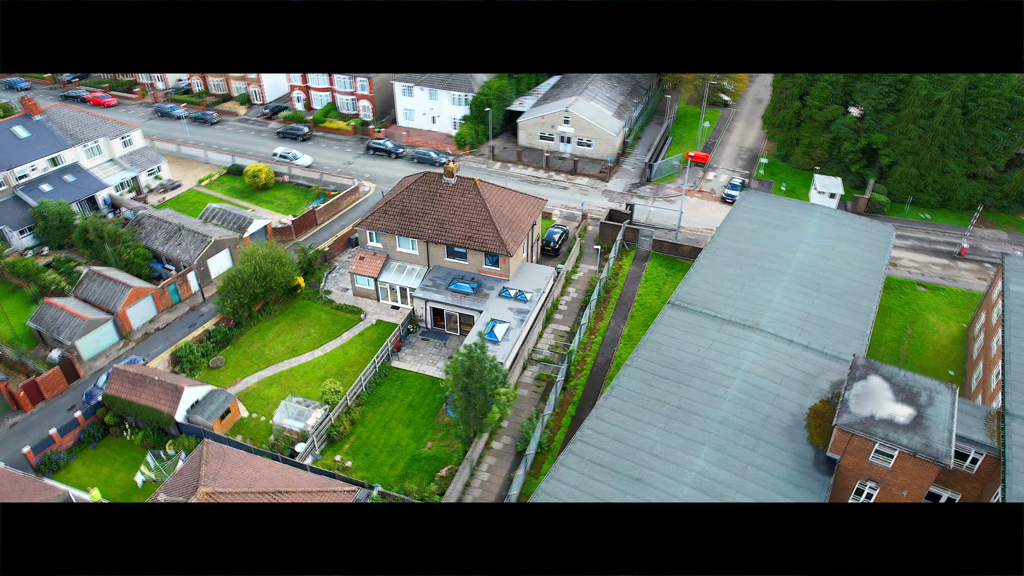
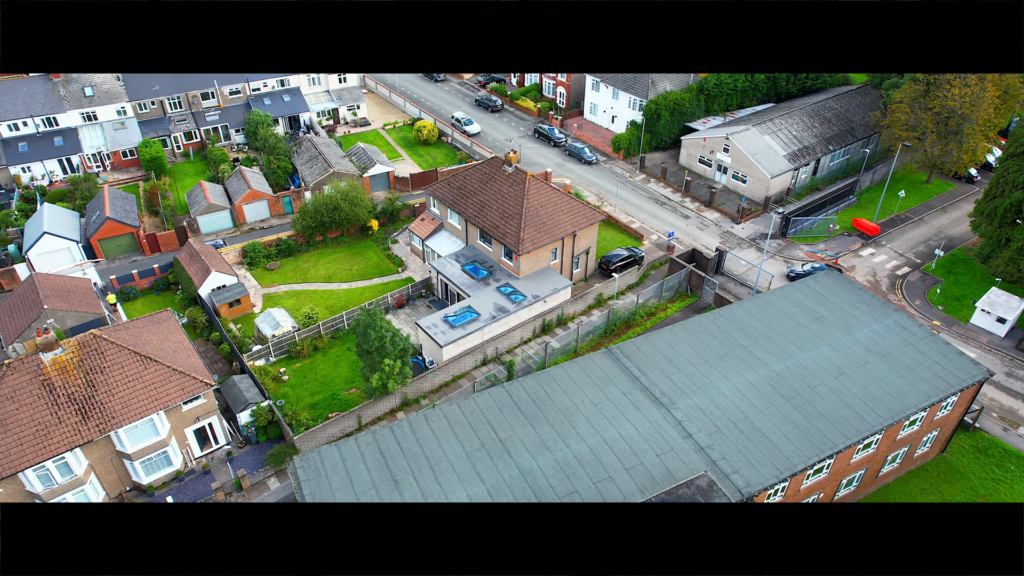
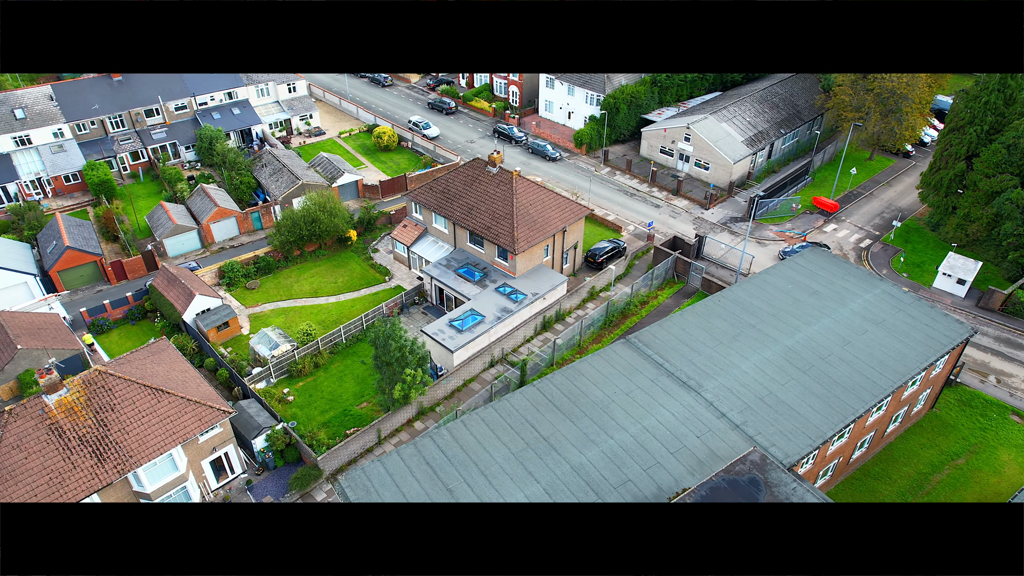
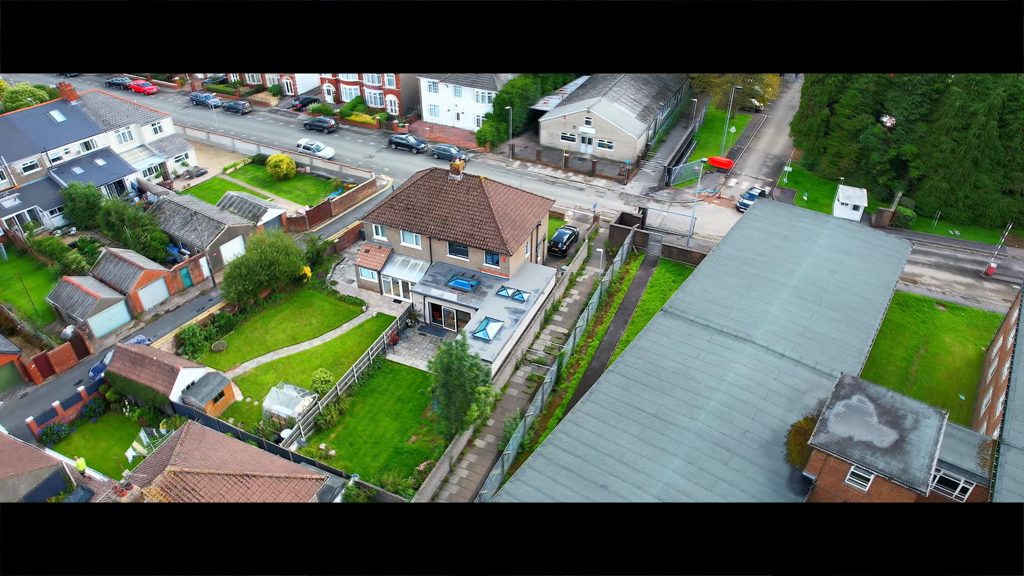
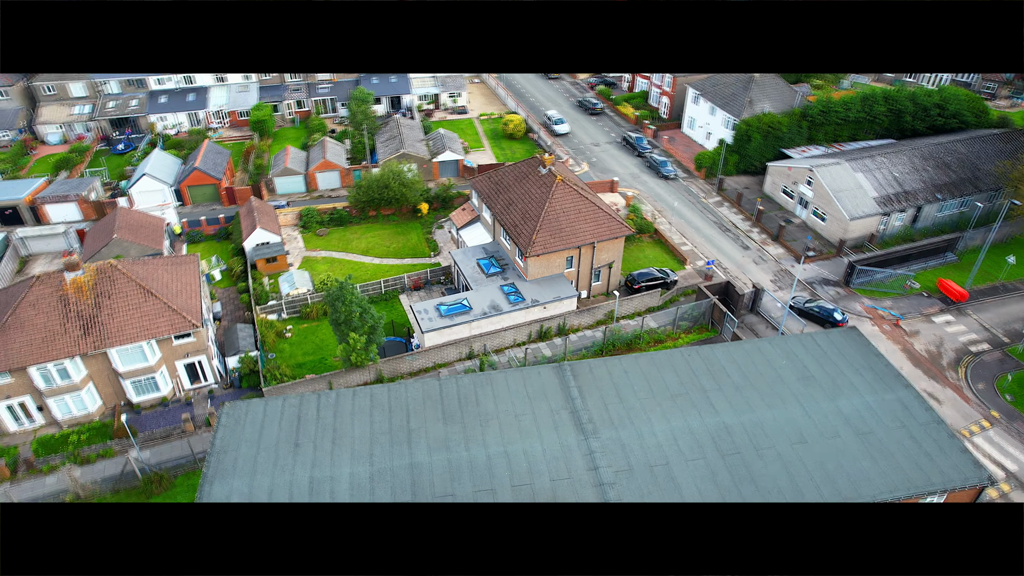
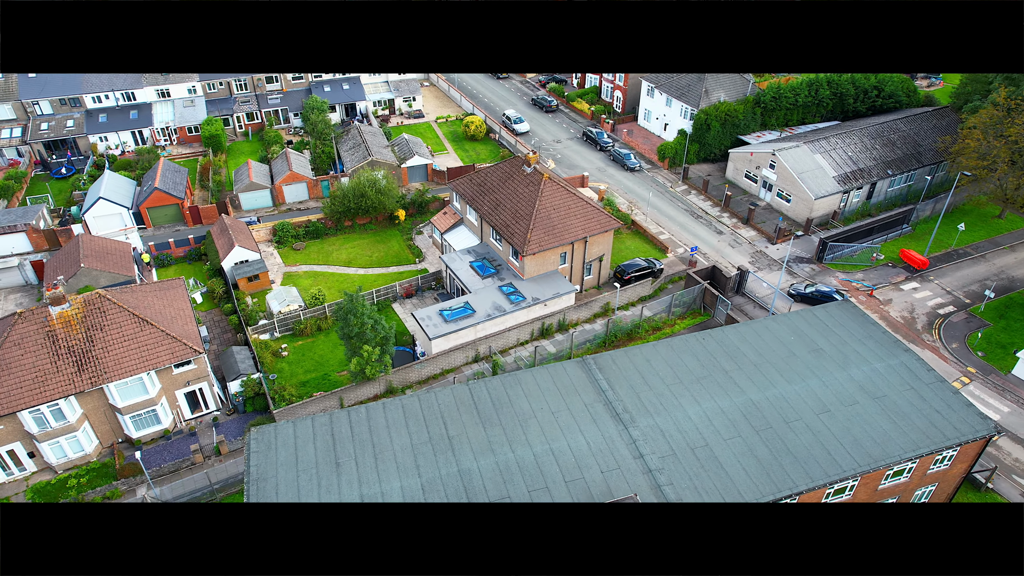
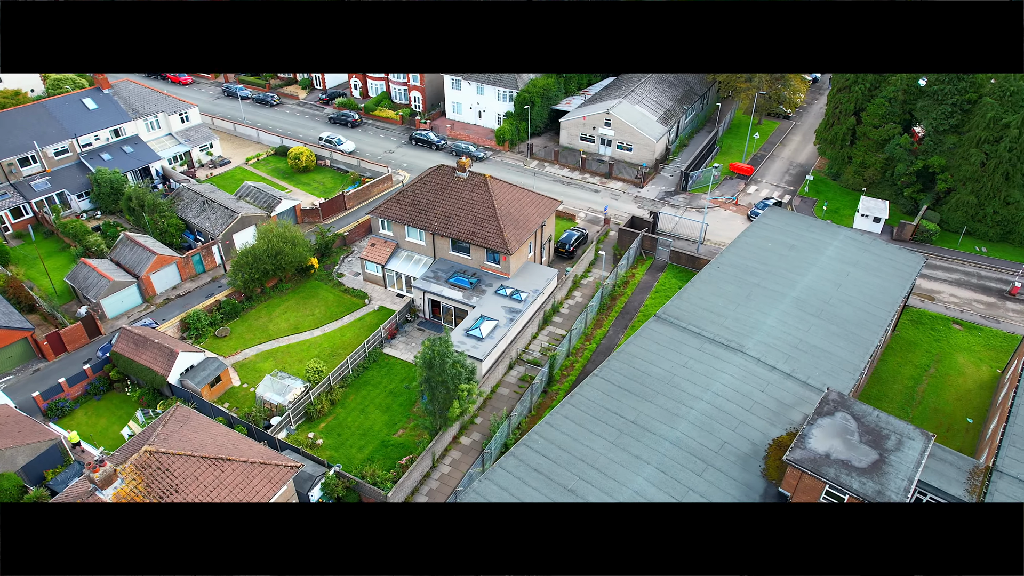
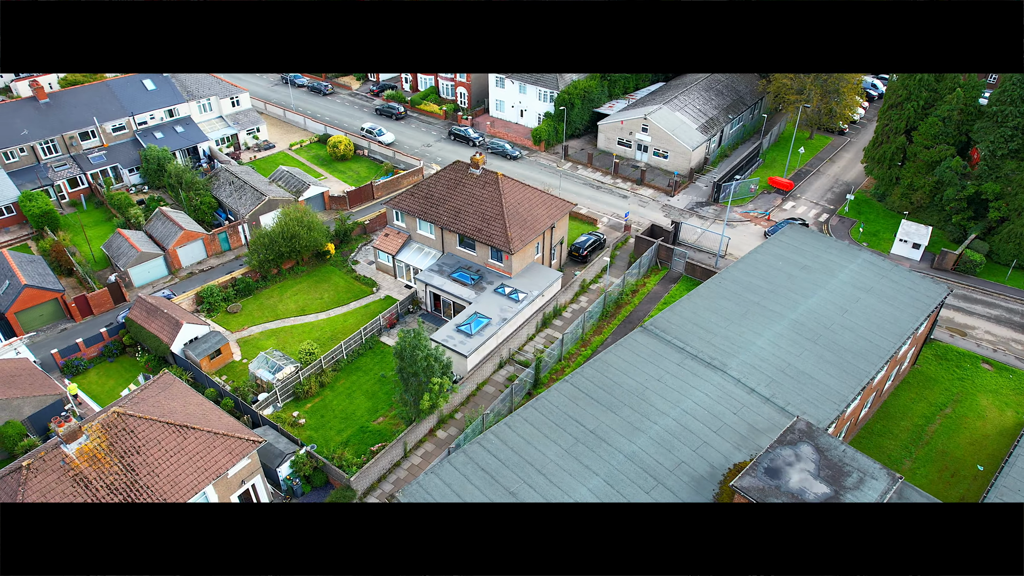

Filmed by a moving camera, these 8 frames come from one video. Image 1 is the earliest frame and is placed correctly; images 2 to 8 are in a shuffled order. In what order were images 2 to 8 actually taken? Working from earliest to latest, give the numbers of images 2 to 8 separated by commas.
4, 7, 8, 3, 2, 6, 5
